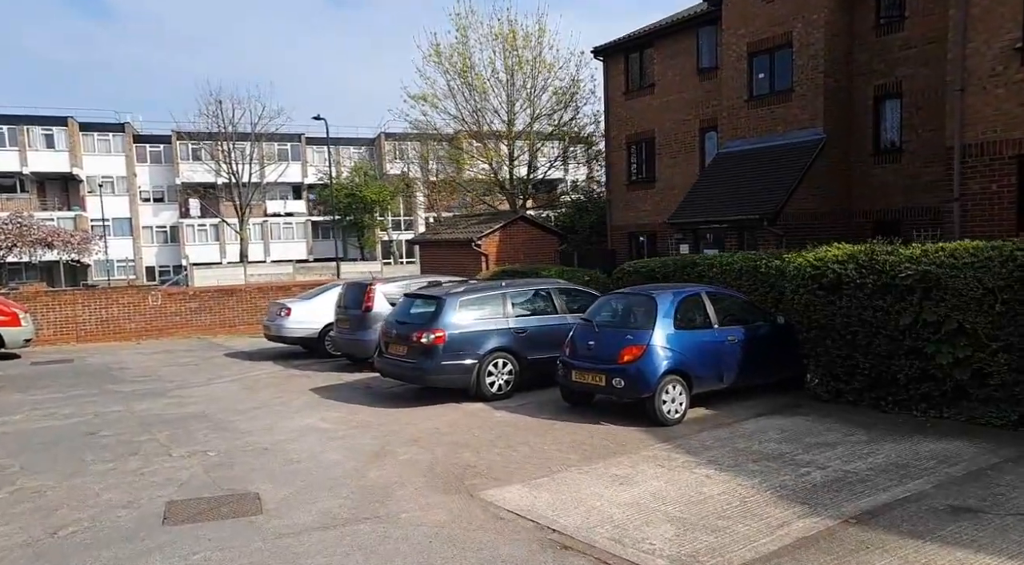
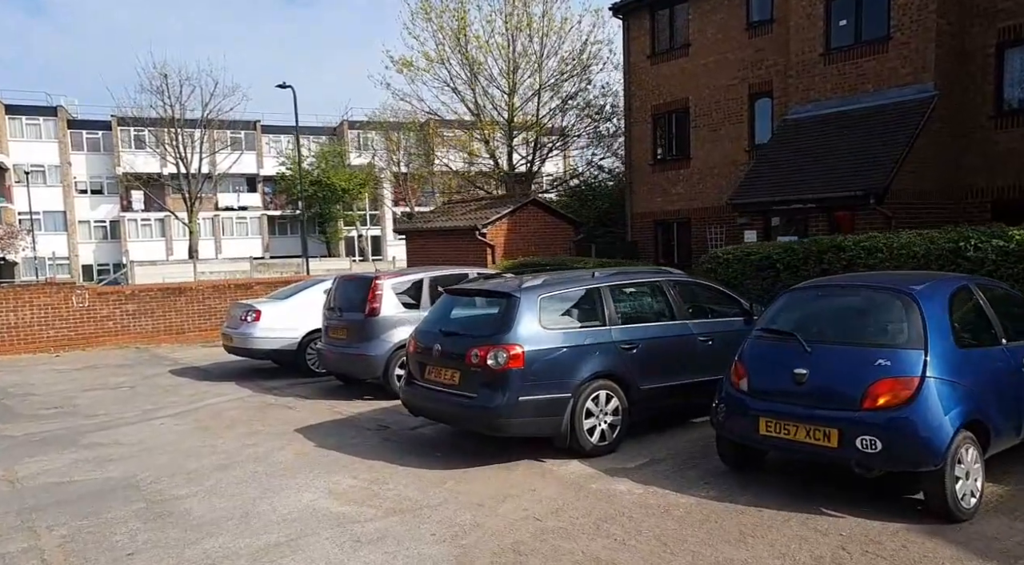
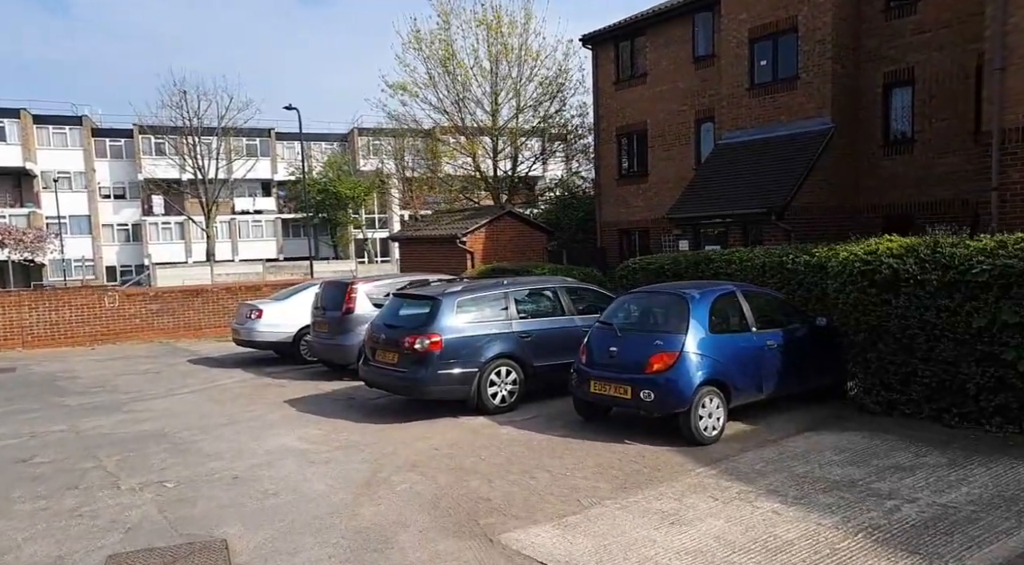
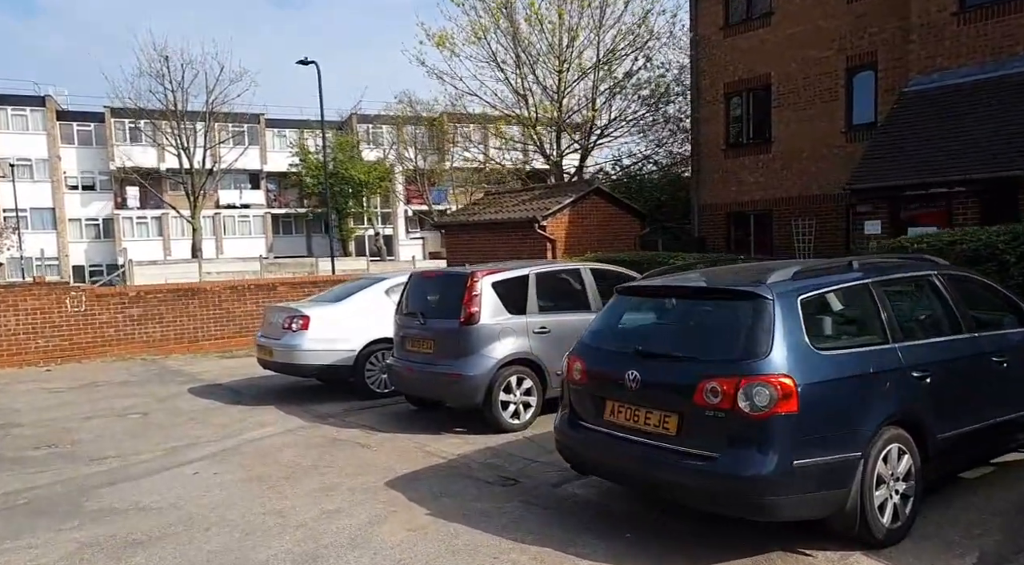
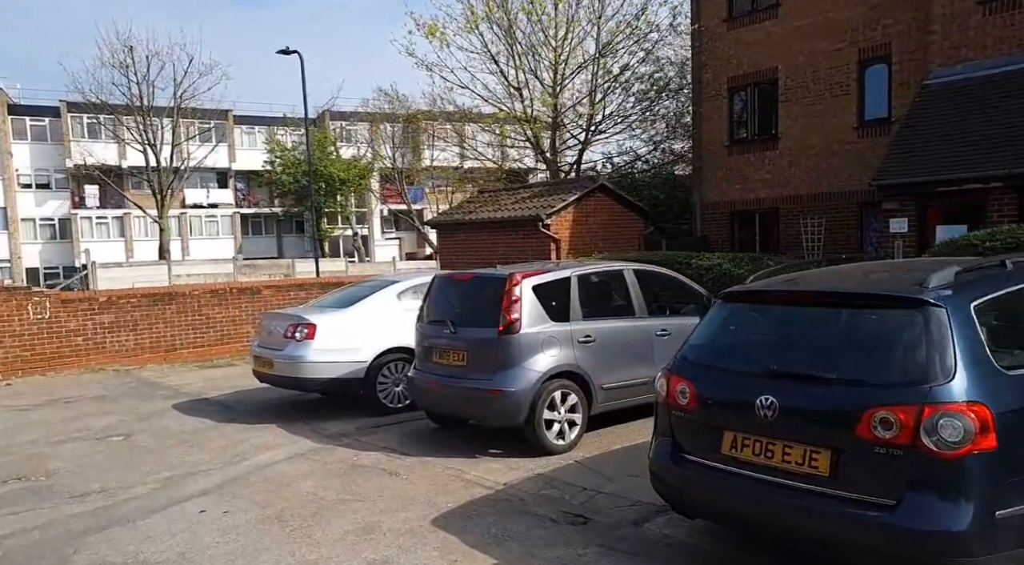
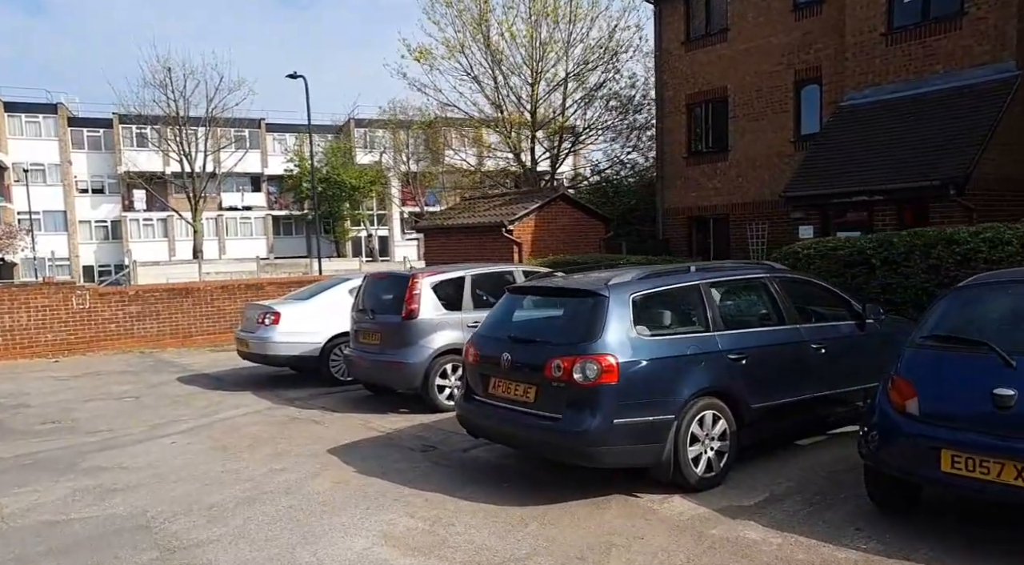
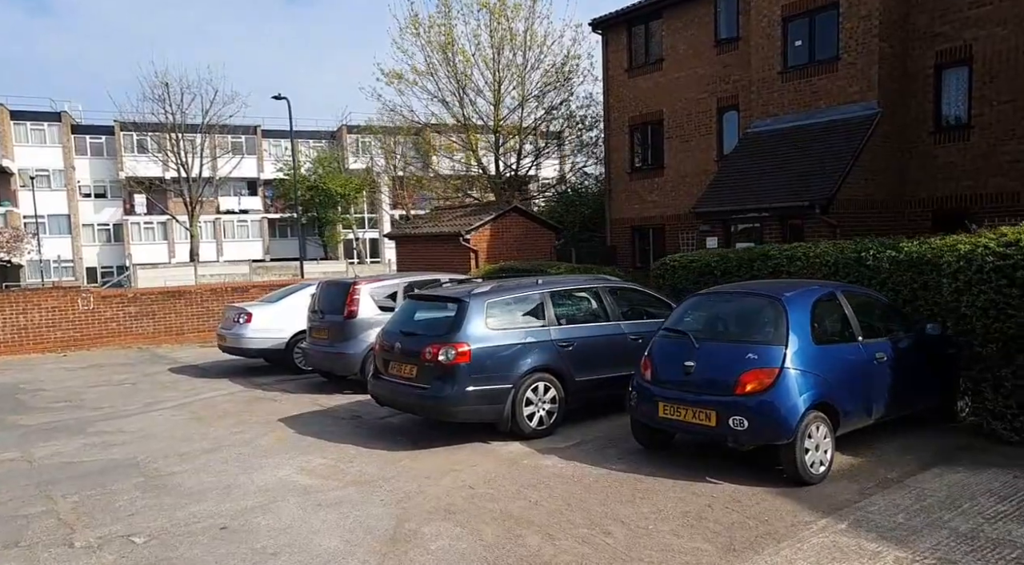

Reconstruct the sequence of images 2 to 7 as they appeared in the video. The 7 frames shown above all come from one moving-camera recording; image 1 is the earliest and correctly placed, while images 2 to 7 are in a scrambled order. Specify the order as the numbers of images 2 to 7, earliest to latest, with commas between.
3, 7, 2, 6, 4, 5
